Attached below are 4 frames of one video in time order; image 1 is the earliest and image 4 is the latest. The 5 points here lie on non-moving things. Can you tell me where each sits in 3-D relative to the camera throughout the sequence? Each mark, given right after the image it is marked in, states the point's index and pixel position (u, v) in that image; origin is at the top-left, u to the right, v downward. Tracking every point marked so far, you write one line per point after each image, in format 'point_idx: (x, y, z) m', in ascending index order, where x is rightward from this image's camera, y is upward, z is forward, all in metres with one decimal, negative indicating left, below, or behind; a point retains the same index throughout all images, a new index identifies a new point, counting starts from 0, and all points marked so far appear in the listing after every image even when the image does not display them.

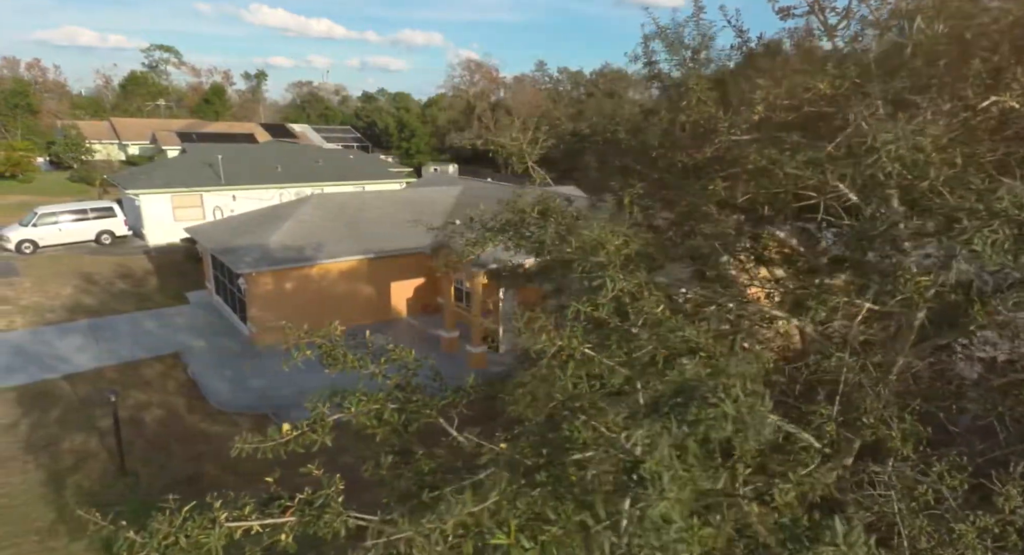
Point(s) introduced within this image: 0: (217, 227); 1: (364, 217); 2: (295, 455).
0: (-8.3, +1.4, +17.2) m
1: (-4.1, +1.7, +17.0) m
2: (-3.6, -2.9, +10.0) m
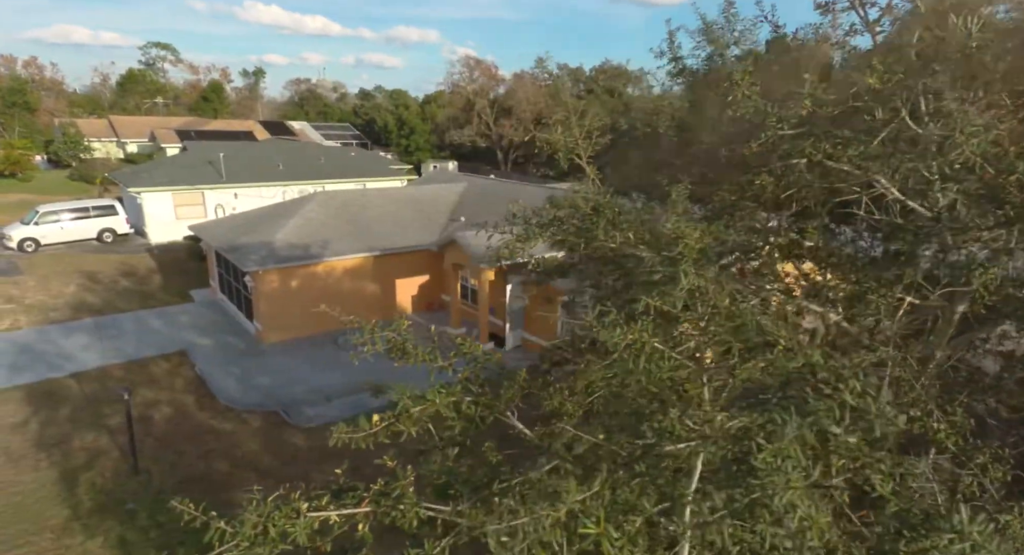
0: (-8.1, +1.4, +17.2) m
1: (-4.0, +1.7, +17.0) m
2: (-3.4, -2.9, +10.0) m
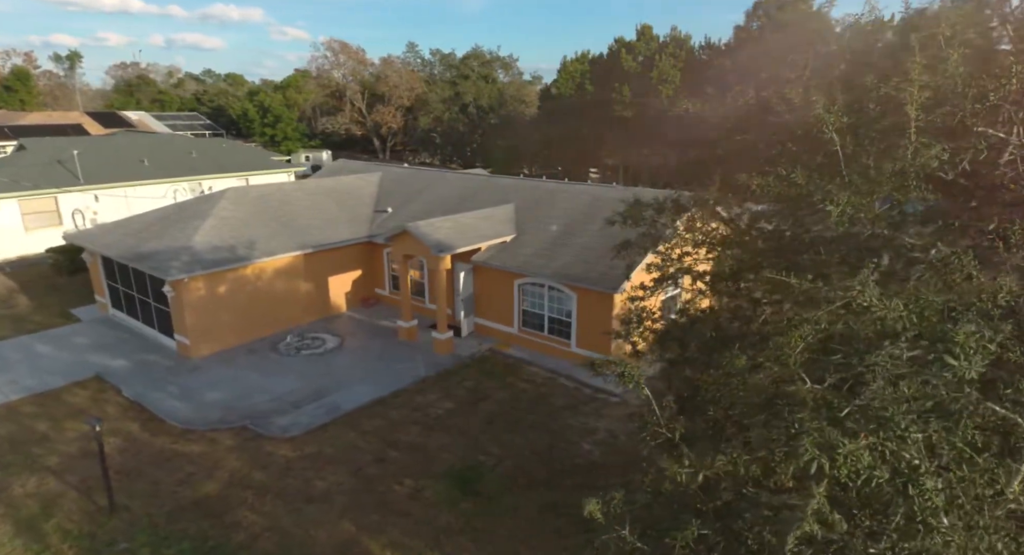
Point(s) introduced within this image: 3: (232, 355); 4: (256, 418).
0: (-10.0, +1.1, +15.4) m
1: (-5.9, +1.8, +16.1) m
2: (-3.3, -2.9, +9.5) m
3: (-6.2, -1.7, +13.6) m
4: (-4.6, -2.5, +10.9) m
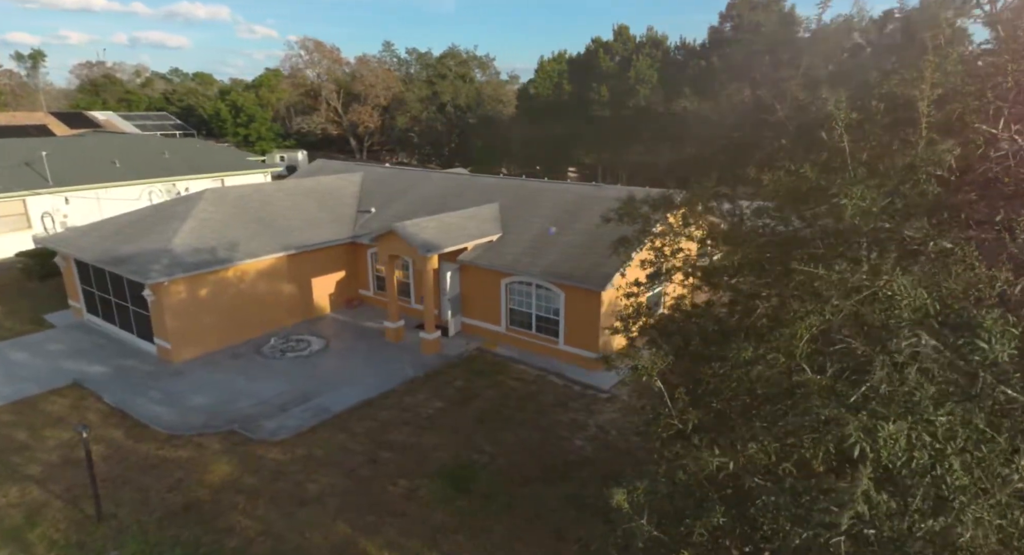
0: (-10.3, +1.0, +15.0) m
1: (-6.3, +1.7, +15.9) m
2: (-3.4, -2.9, +9.4) m
3: (-6.5, -1.8, +13.3) m
4: (-4.7, -2.6, +10.8) m
